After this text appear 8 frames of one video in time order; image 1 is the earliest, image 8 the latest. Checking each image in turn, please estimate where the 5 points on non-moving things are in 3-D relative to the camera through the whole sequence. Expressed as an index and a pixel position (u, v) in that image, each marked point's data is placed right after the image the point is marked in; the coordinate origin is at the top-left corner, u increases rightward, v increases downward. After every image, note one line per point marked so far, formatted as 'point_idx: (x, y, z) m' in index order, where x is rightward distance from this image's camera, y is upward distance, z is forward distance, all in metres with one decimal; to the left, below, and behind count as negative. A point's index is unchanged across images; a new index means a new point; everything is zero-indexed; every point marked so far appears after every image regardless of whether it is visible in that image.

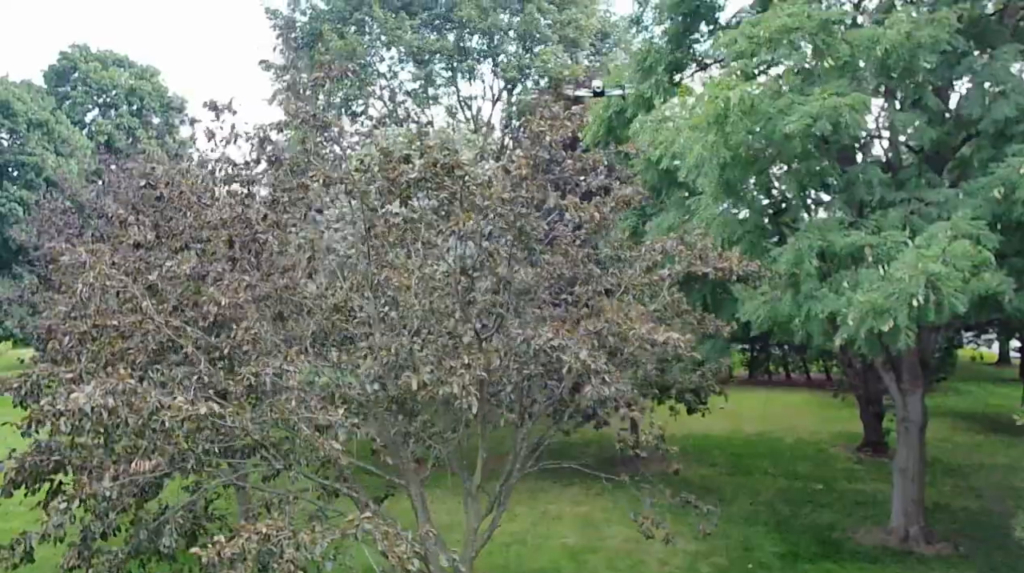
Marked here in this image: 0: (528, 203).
0: (+0.1, +0.4, +7.4) m
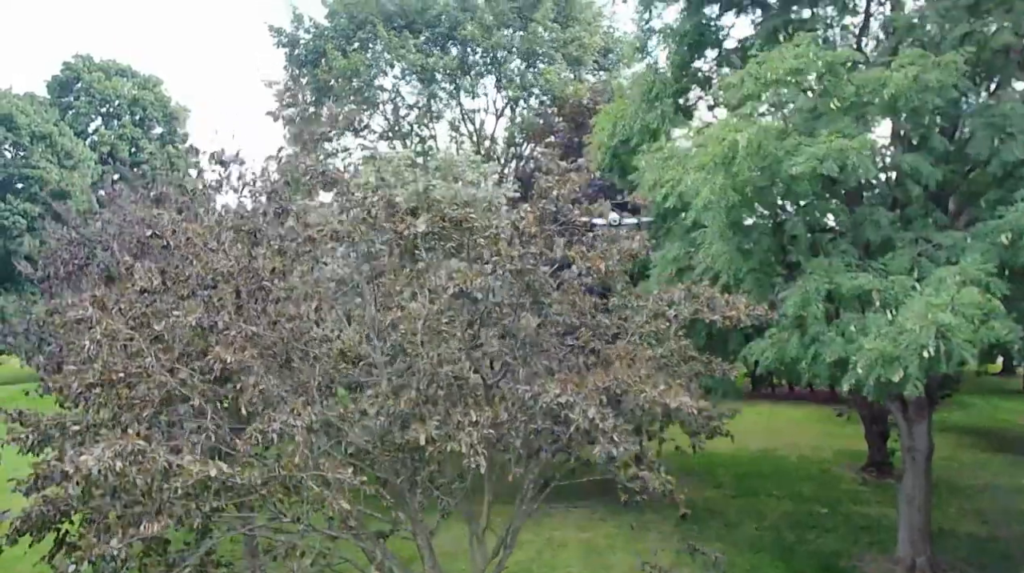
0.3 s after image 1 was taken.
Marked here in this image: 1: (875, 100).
0: (+0.1, +0.1, +7.4) m
1: (+2.6, +1.3, +8.8) m
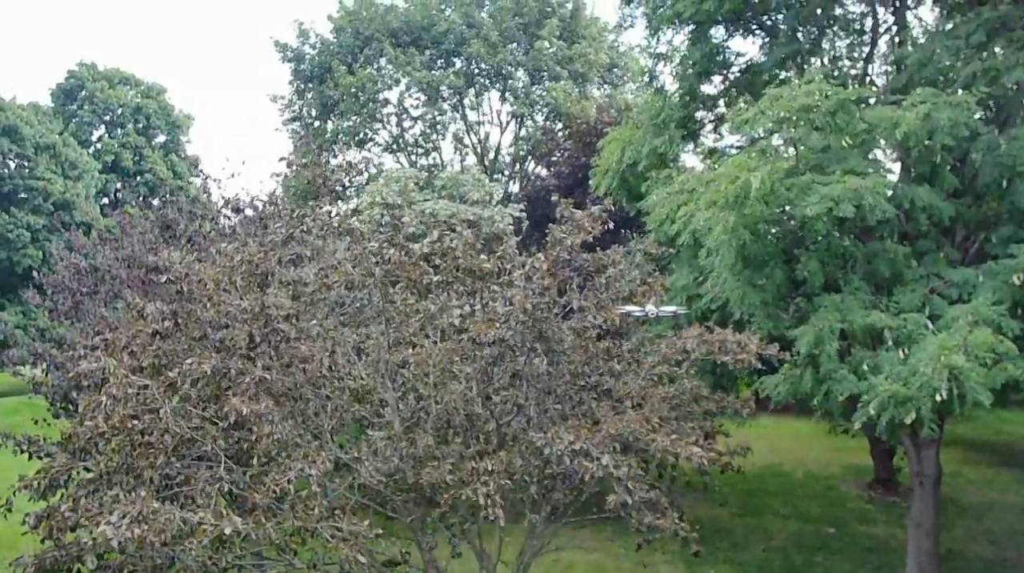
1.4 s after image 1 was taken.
0: (+0.2, -0.1, +7.4) m
1: (+2.7, +1.1, +8.8) m
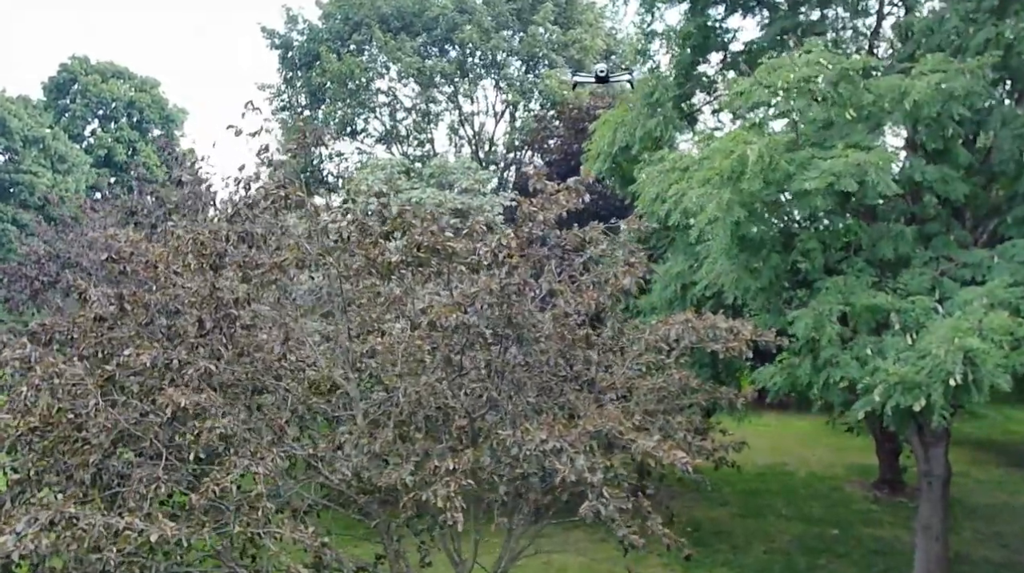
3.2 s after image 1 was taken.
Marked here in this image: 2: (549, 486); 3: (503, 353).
0: (0.0, 0.0, +6.8) m
1: (+2.5, +1.2, +8.2) m
2: (+0.2, -1.1, +6.9) m
3: (0.0, -0.4, +6.9) m
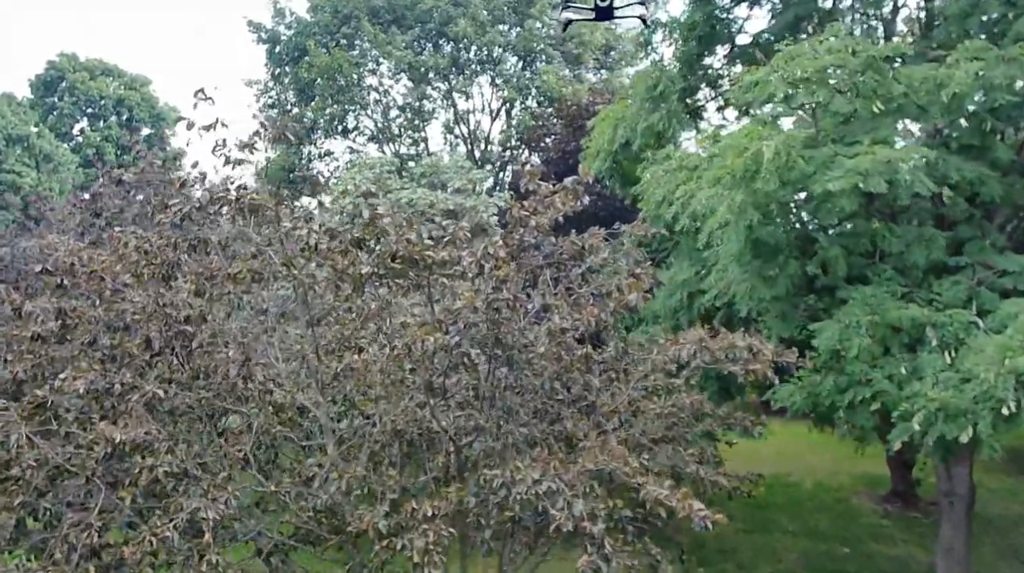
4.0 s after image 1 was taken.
0: (0.0, -0.1, +6.0) m
1: (+2.5, +1.1, +7.4) m
2: (+0.2, -1.2, +6.1) m
3: (-0.1, -0.4, +6.1) m
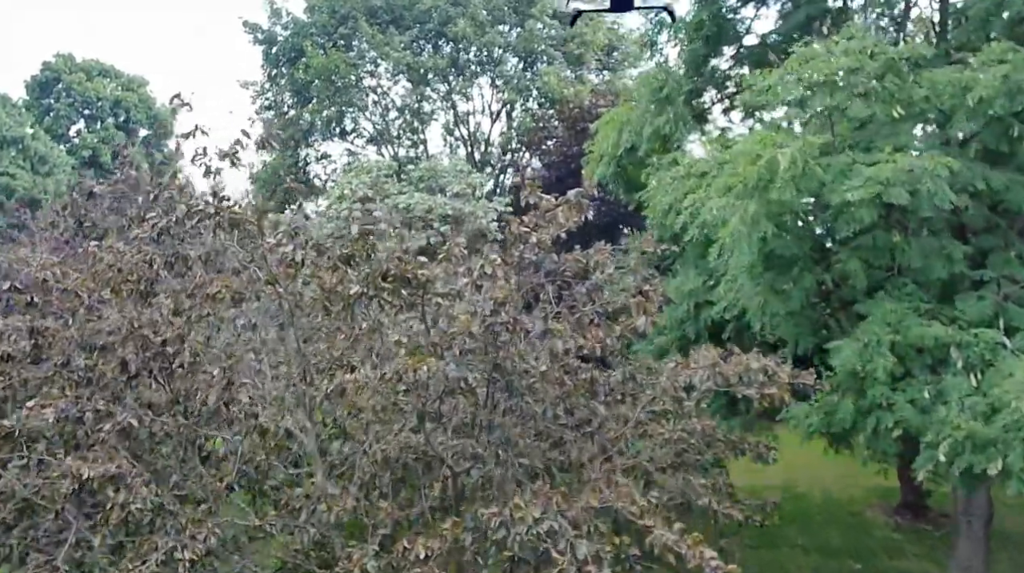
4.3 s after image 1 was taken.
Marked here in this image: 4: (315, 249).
0: (0.0, -0.2, +5.6) m
1: (+2.5, +1.0, +7.0) m
2: (+0.2, -1.3, +5.7) m
3: (-0.1, -0.5, +5.7) m
4: (-0.9, +0.2, +5.7) m
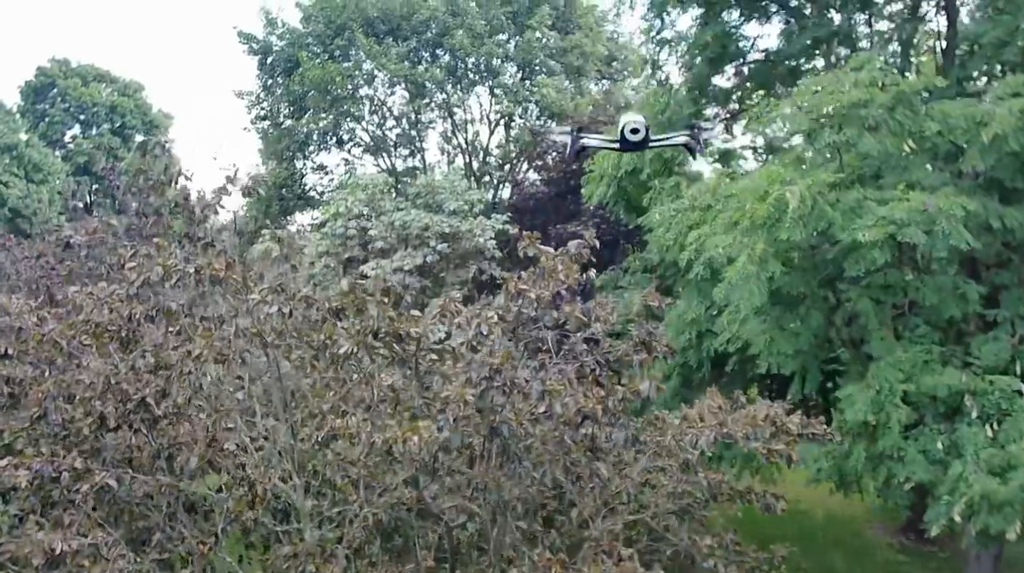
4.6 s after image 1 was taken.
0: (0.0, -0.4, +5.3) m
1: (+2.5, +0.8, +6.7) m
2: (+0.1, -1.5, +5.5) m
3: (-0.1, -0.7, +5.5) m
4: (-0.9, -0.1, +5.5) m
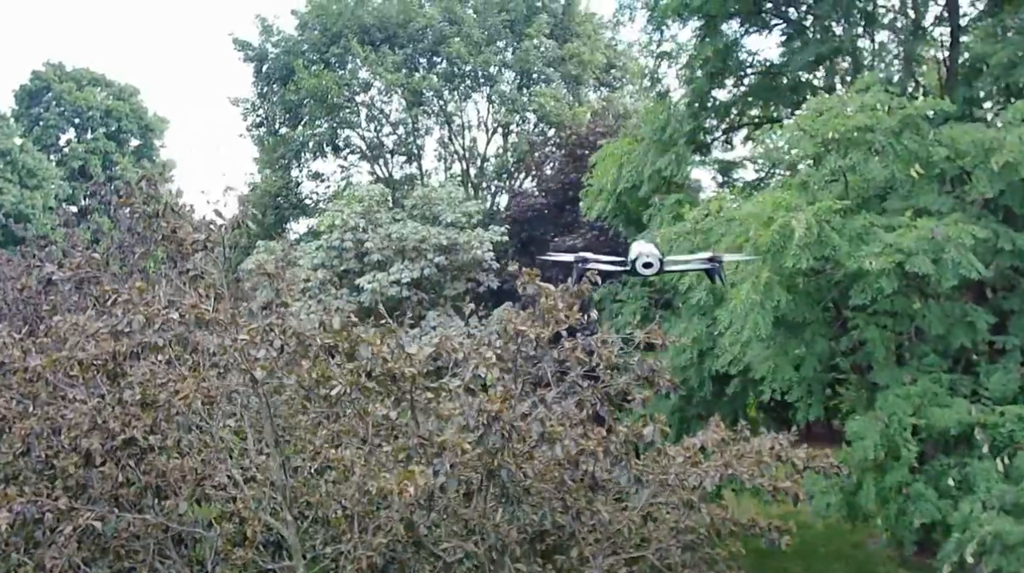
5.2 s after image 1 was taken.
0: (0.0, -0.5, +5.2) m
1: (+2.5, +0.6, +6.6) m
2: (+0.1, -1.6, +5.3) m
3: (-0.1, -0.9, +5.3) m
4: (-0.9, -0.2, +5.3) m
